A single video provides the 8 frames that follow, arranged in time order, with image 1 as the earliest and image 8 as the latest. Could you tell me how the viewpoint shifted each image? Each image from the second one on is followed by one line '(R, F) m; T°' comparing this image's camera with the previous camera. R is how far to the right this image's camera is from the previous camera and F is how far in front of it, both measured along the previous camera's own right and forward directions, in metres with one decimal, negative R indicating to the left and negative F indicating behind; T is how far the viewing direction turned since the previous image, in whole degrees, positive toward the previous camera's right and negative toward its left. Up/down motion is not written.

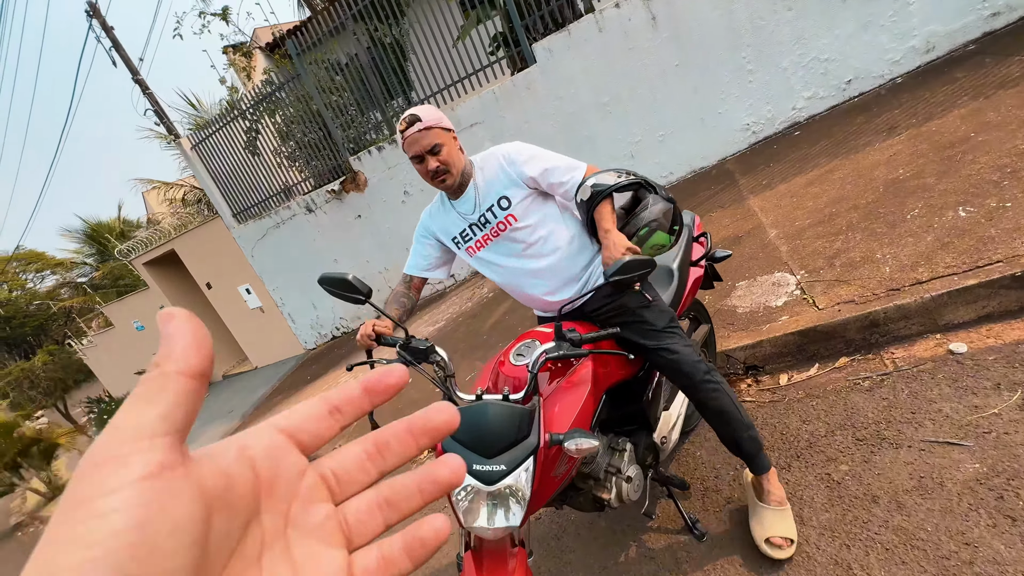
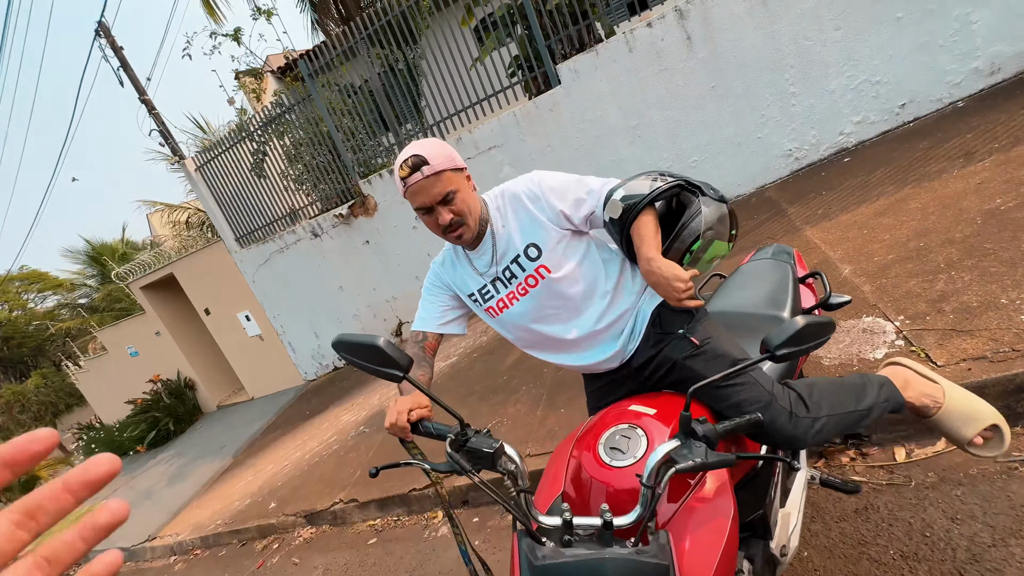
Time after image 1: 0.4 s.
(-0.2, +0.4) m; 0°
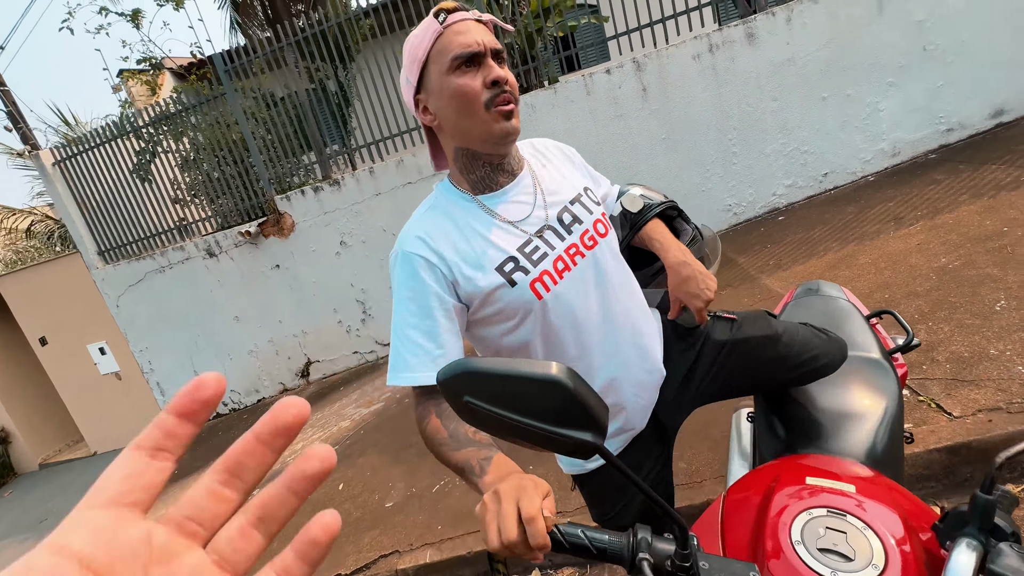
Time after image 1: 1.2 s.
(-0.4, +0.5) m; +12°
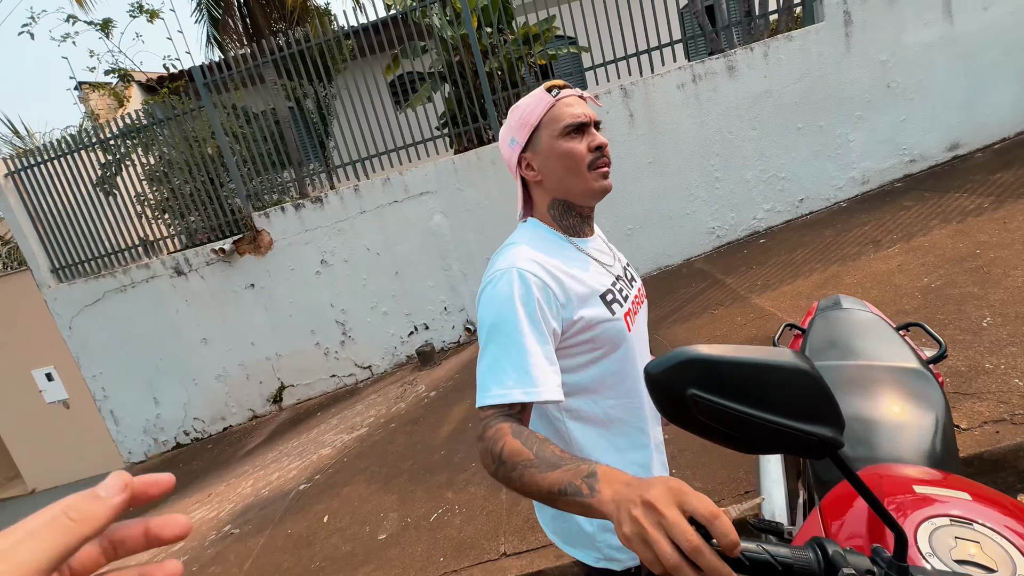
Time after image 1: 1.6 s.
(-0.2, +0.1) m; +4°
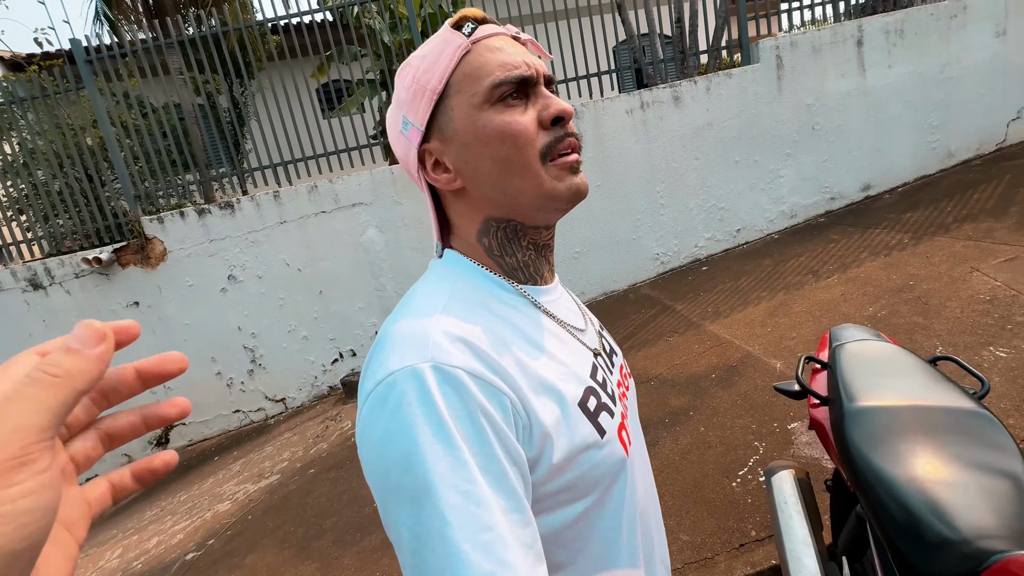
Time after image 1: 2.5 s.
(-0.2, +0.4) m; +10°
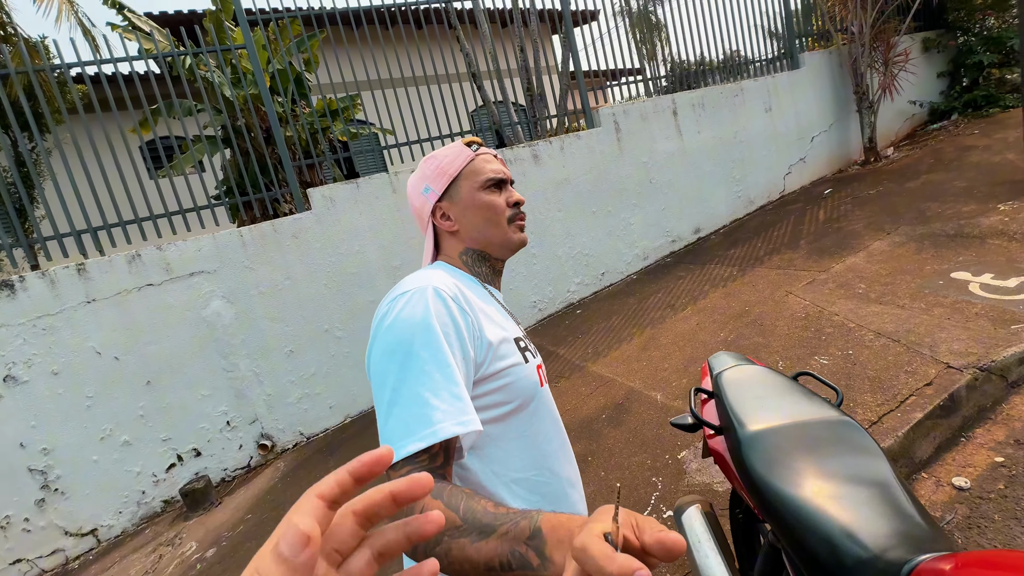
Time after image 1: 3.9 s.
(0.0, +0.1) m; +16°
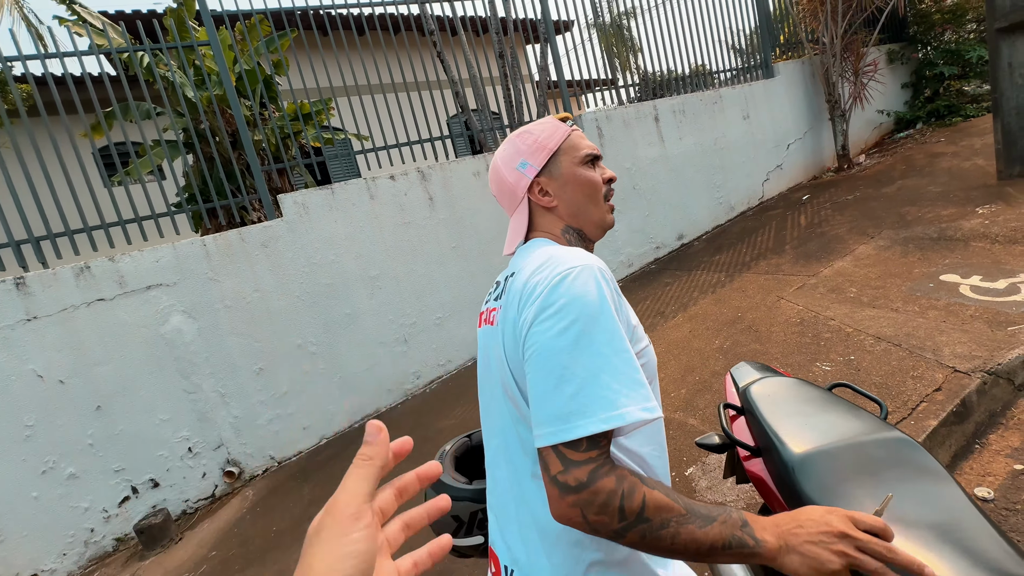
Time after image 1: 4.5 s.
(-0.1, +0.2) m; +3°
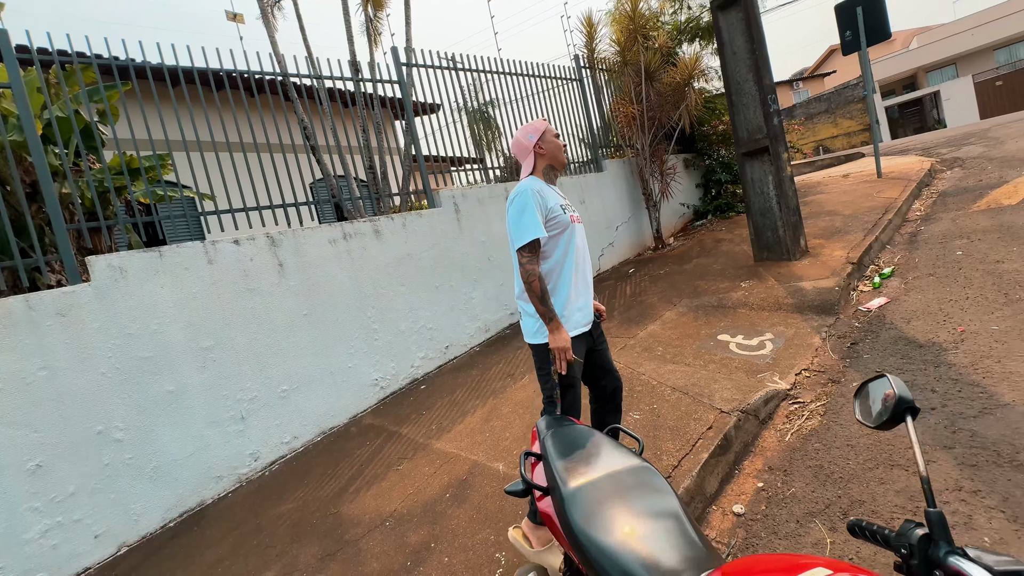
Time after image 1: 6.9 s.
(+0.2, -0.2) m; +16°
